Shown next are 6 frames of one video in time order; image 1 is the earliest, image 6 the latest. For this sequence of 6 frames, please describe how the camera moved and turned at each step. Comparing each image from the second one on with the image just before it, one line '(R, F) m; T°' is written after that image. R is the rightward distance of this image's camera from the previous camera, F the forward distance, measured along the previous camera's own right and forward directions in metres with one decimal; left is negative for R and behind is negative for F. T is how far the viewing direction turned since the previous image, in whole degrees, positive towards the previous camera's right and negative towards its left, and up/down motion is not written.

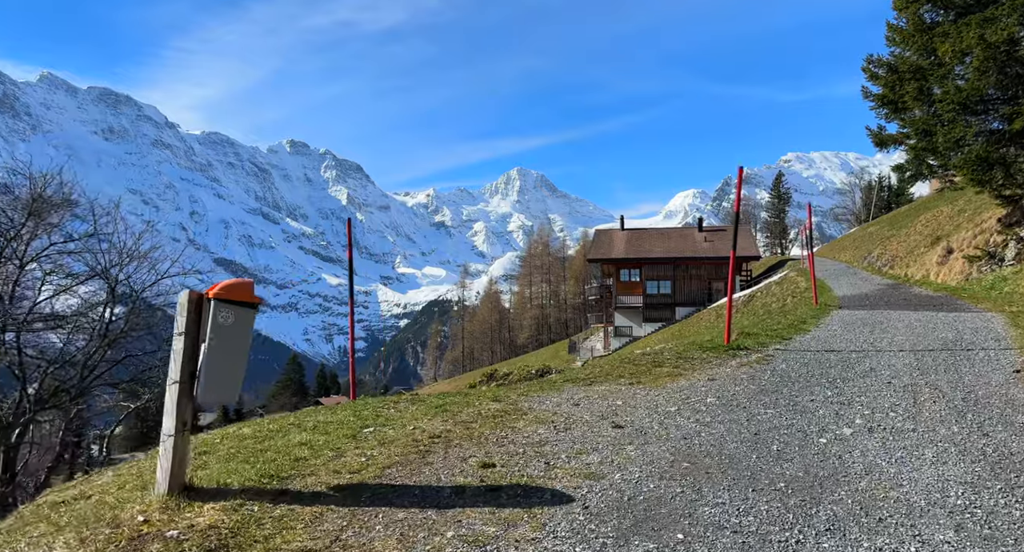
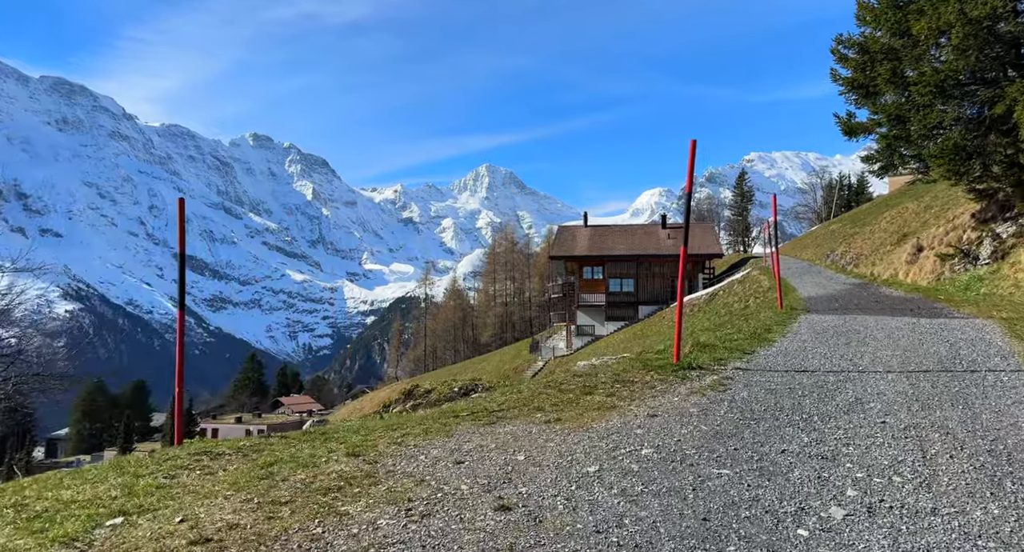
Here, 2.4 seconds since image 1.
(+0.9, +2.6) m; +2°
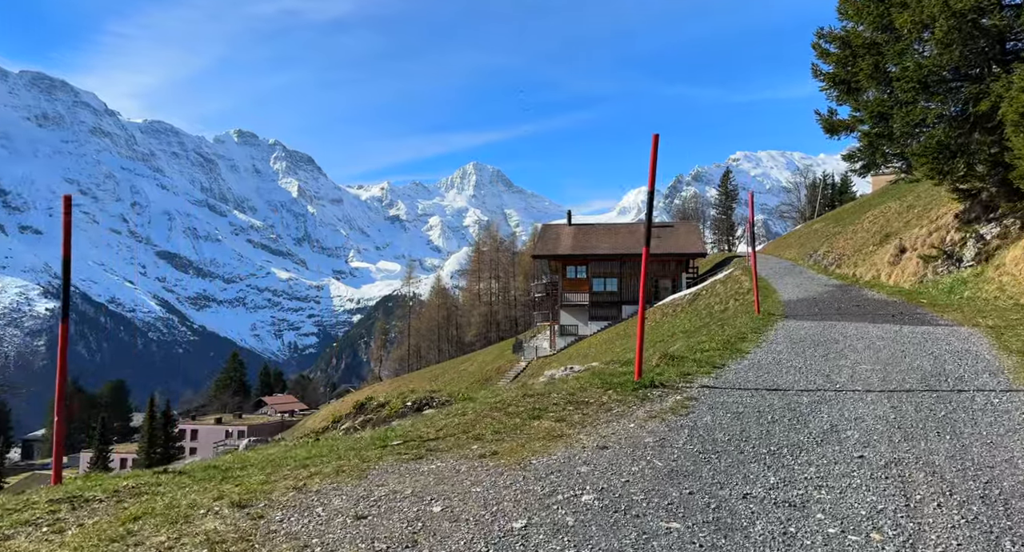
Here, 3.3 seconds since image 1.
(+0.5, +1.0) m; +1°
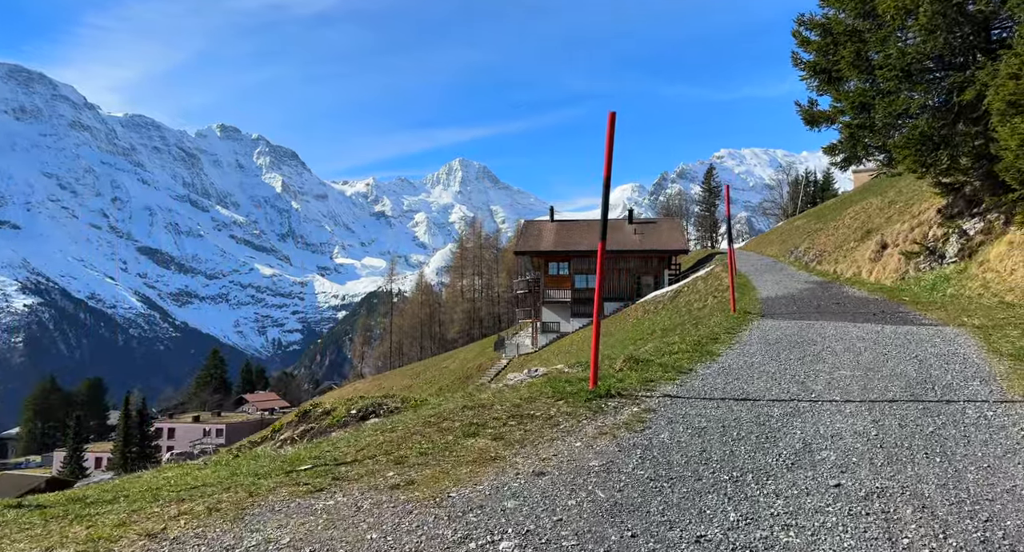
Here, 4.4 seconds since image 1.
(+0.5, +1.0) m; +1°
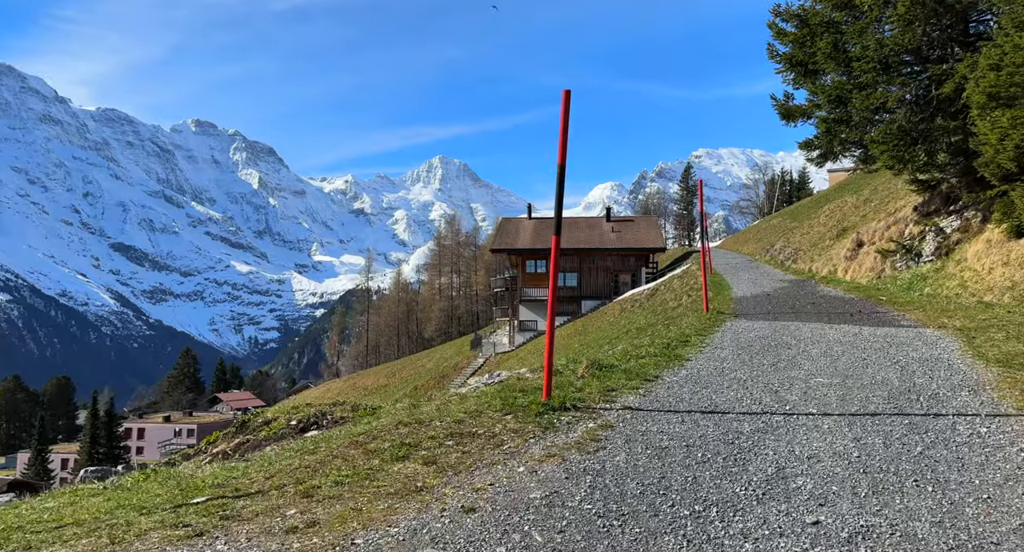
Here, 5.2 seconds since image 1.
(+0.3, +0.9) m; +2°
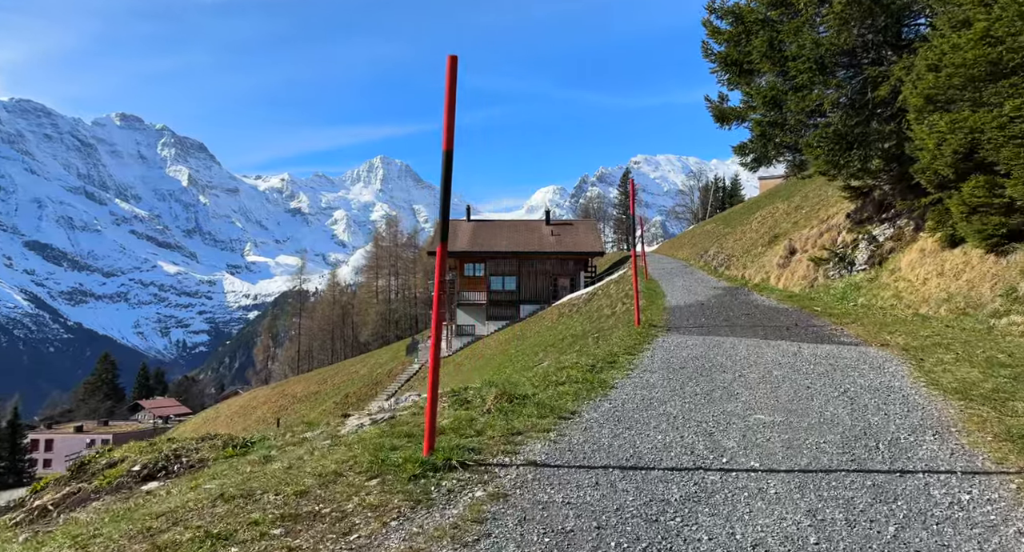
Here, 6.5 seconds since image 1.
(+0.5, +1.6) m; +5°
